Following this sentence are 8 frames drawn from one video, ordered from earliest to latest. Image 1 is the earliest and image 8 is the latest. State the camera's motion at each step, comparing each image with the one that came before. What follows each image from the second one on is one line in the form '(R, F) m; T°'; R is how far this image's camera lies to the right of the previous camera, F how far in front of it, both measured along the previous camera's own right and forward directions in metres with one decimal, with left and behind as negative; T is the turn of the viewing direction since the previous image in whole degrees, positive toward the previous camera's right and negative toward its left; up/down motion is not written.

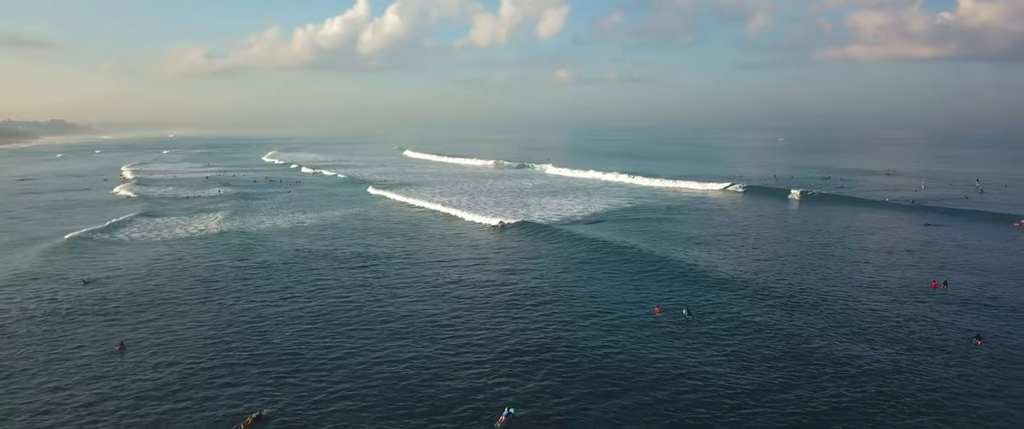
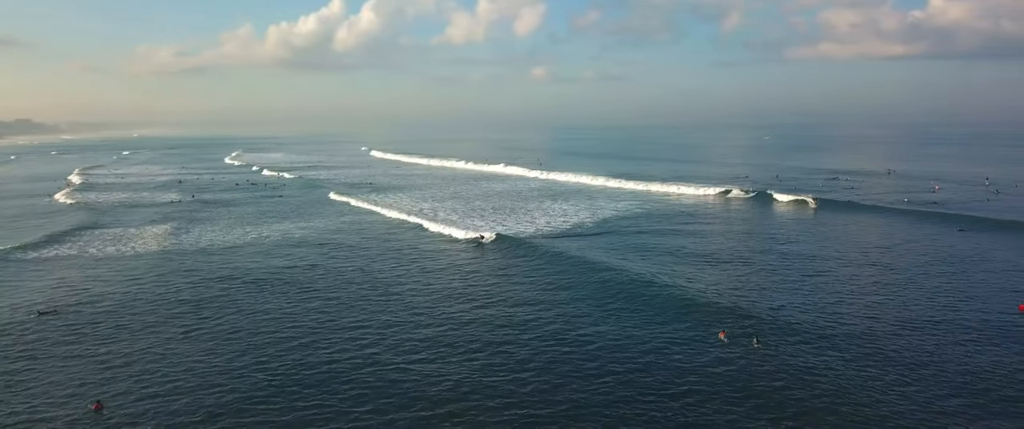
(-1.7, +2.7) m; +2°
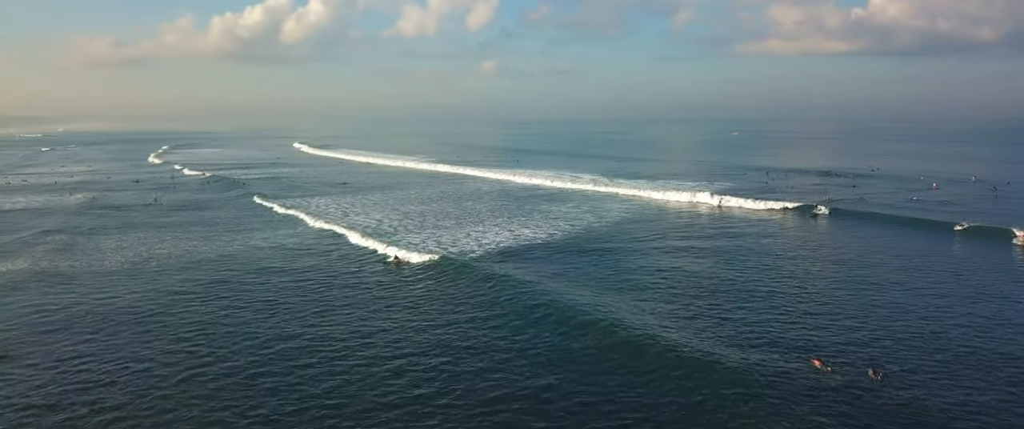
(-3.4, +2.4) m; +4°
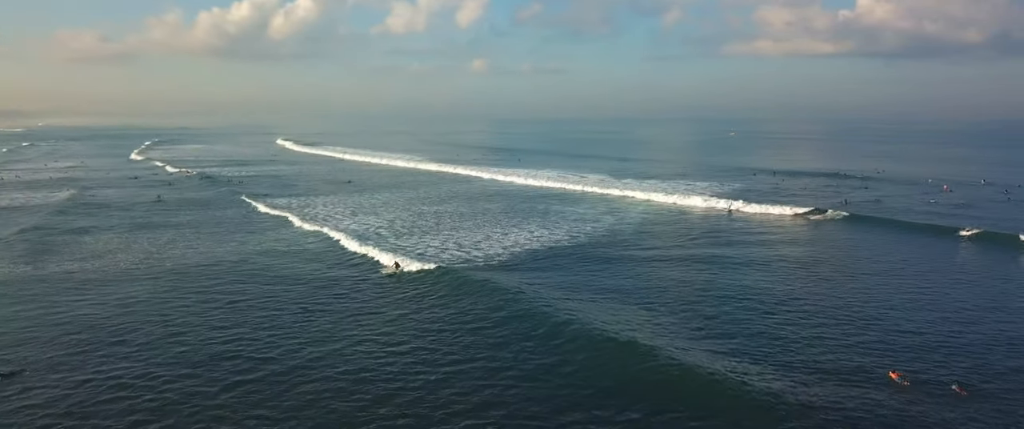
(-2.0, +0.4) m; +1°
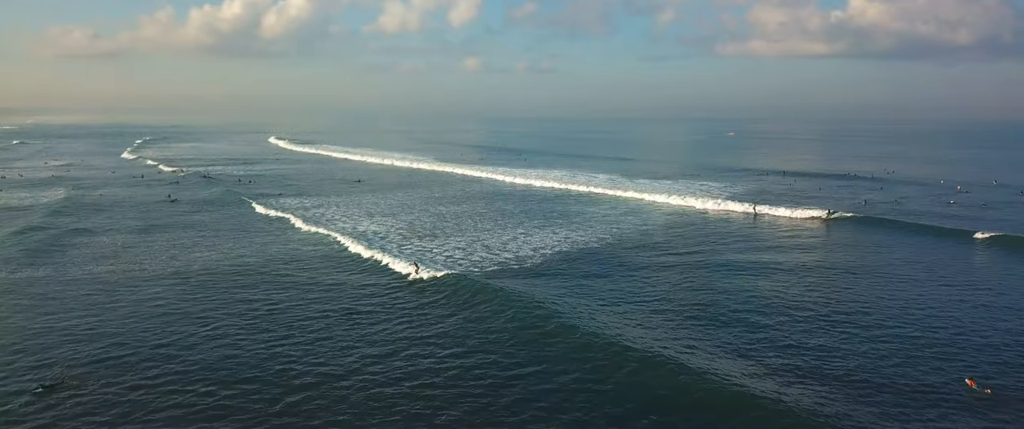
(-2.1, 0.0) m; +1°
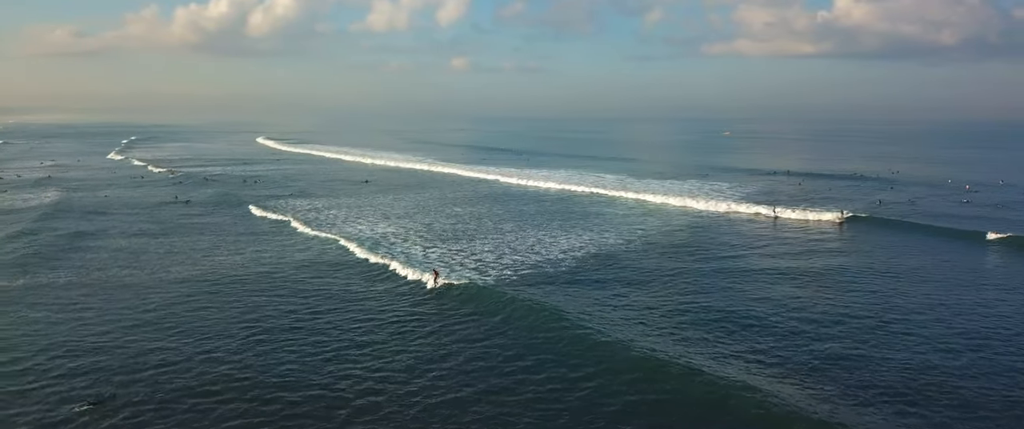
(-2.3, -0.1) m; +1°
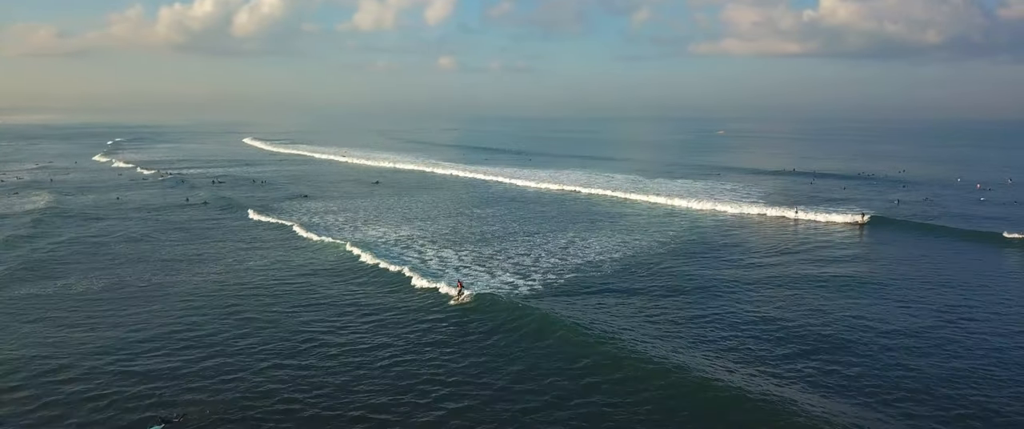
(-2.7, 0.0) m; +1°
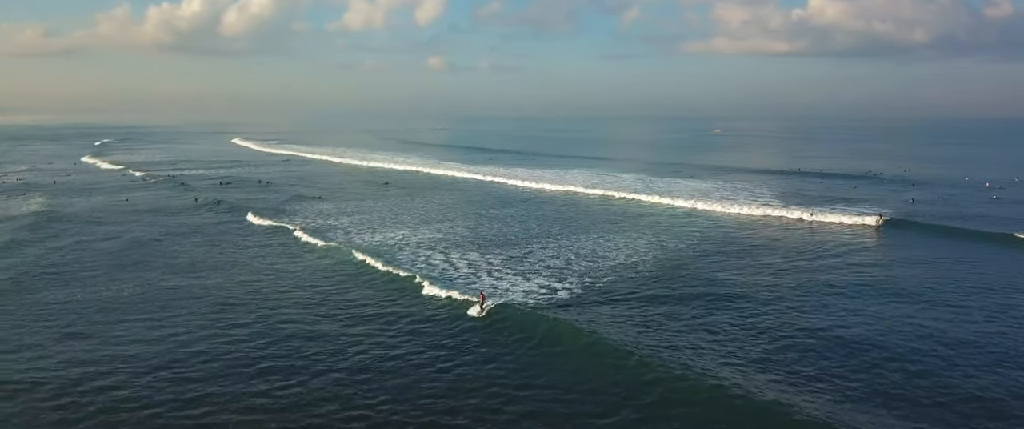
(-2.2, -0.1) m; +1°
